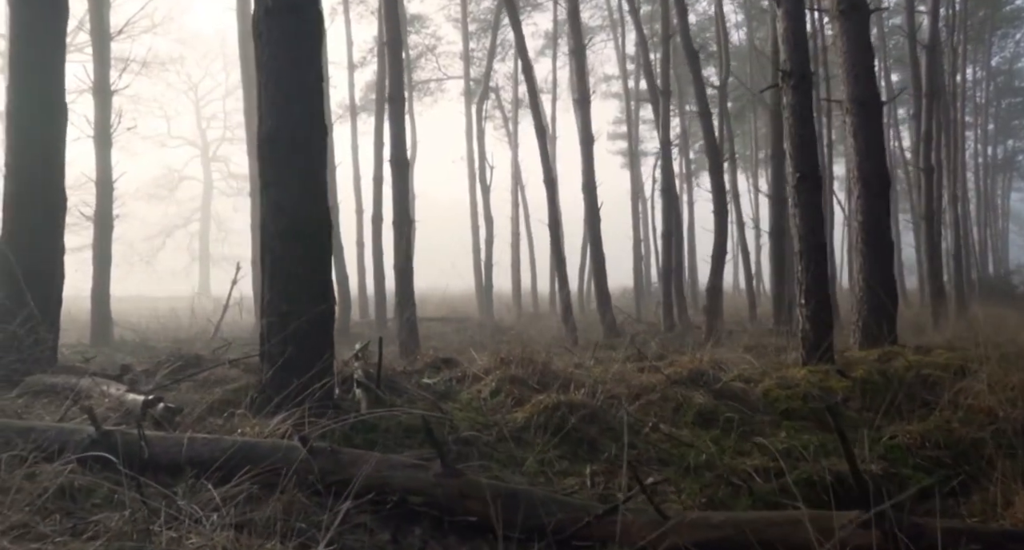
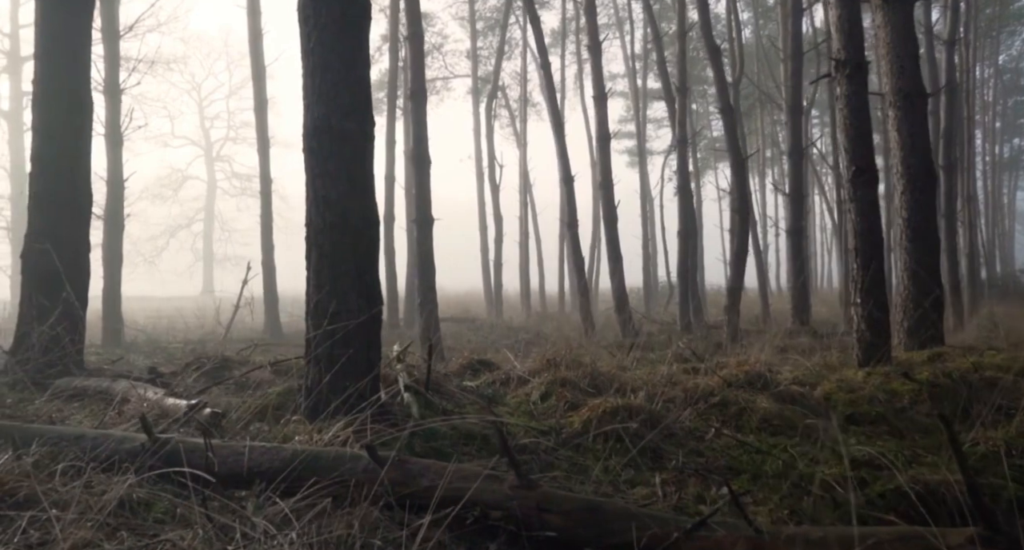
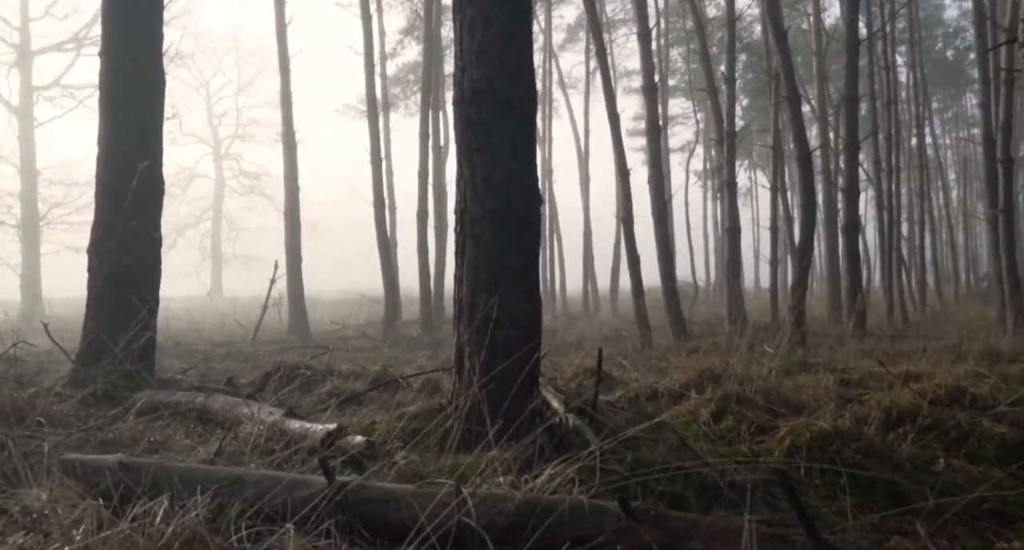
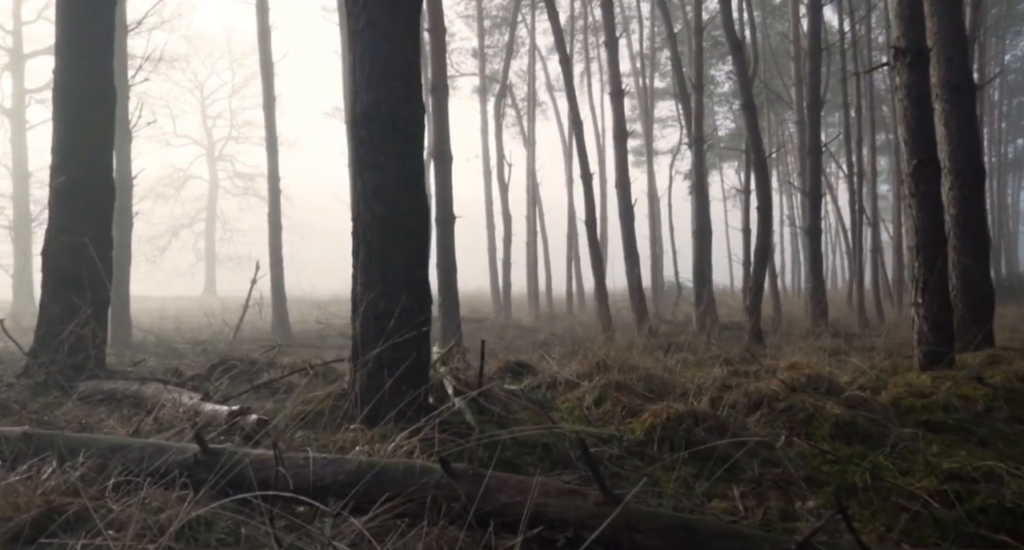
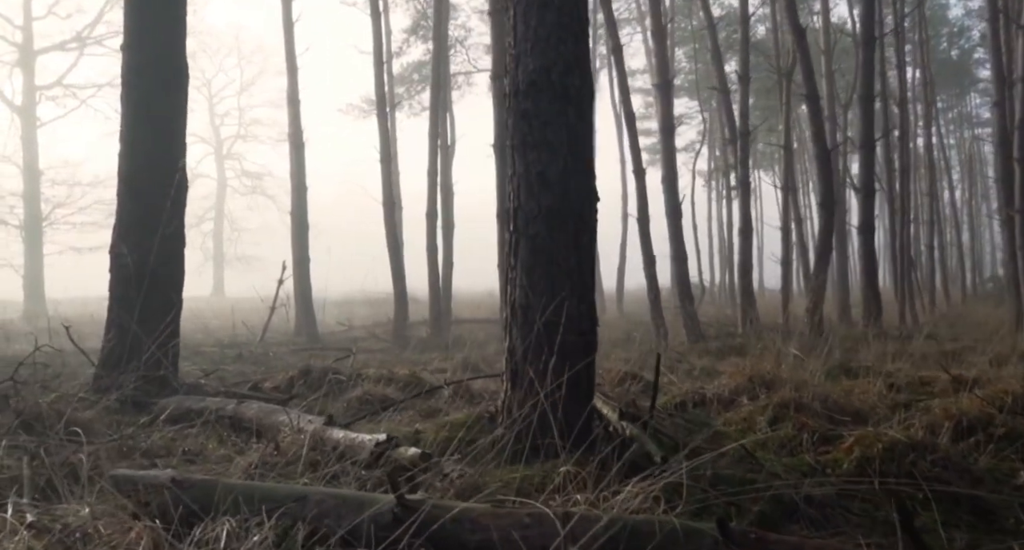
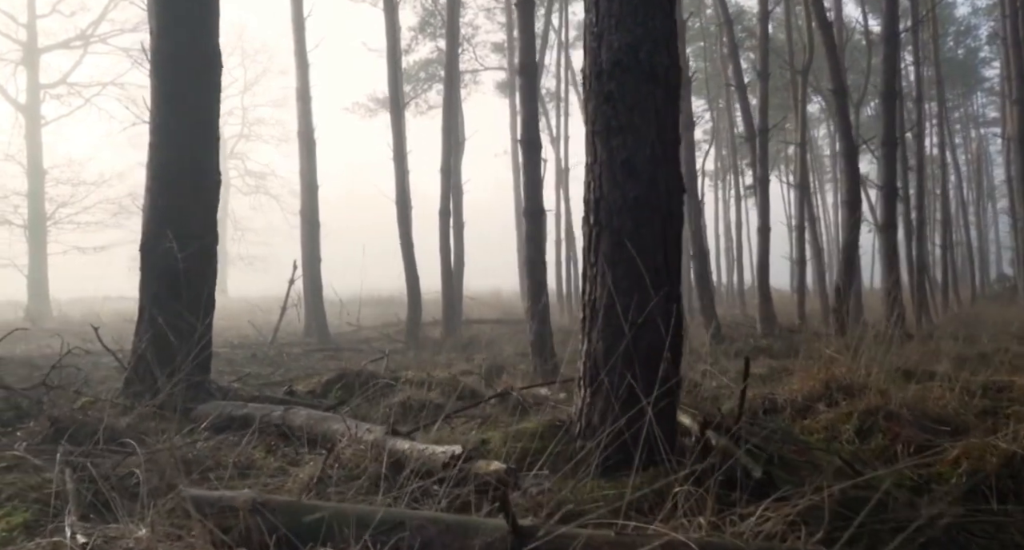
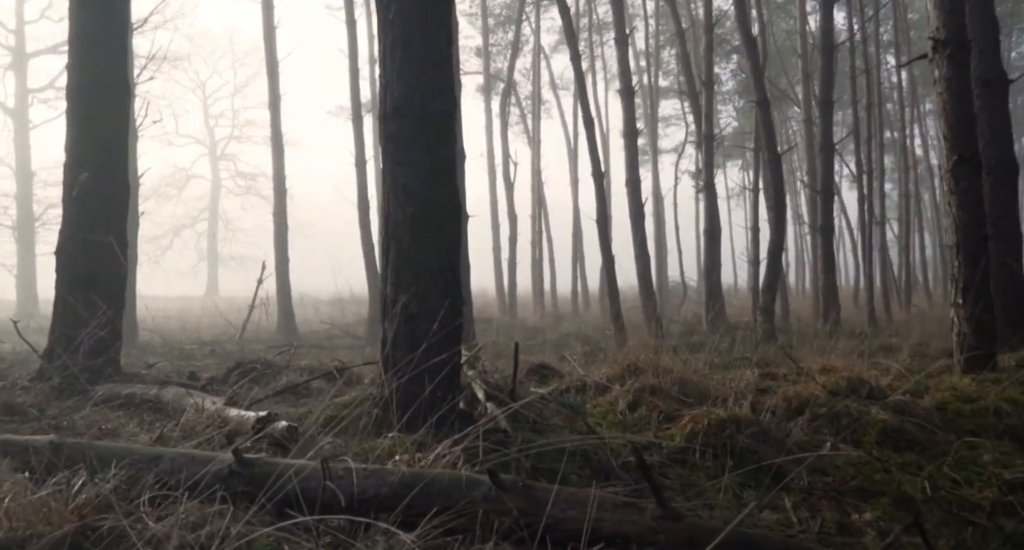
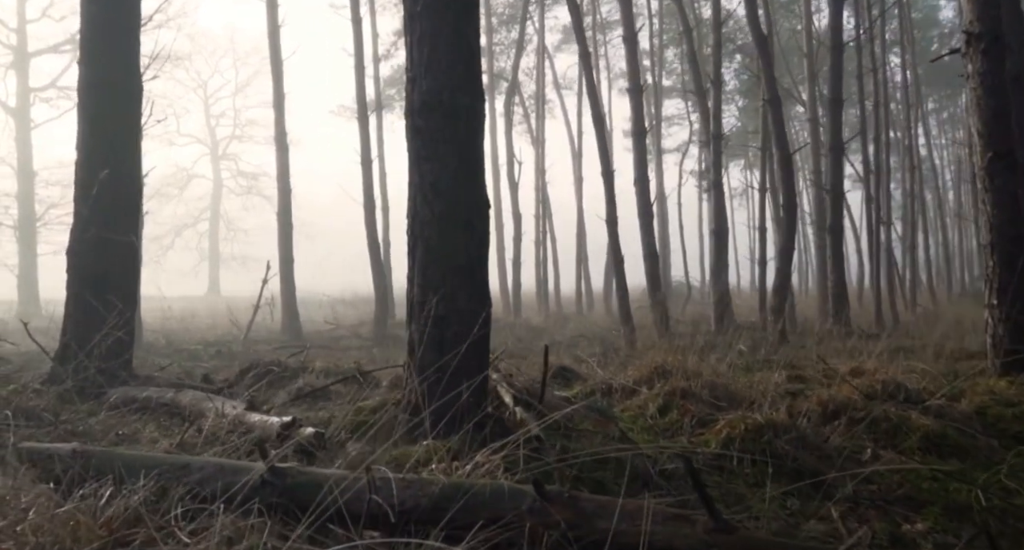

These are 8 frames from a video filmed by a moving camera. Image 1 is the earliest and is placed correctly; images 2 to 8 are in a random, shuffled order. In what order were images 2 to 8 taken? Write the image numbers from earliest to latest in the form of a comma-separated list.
2, 4, 7, 8, 3, 5, 6
